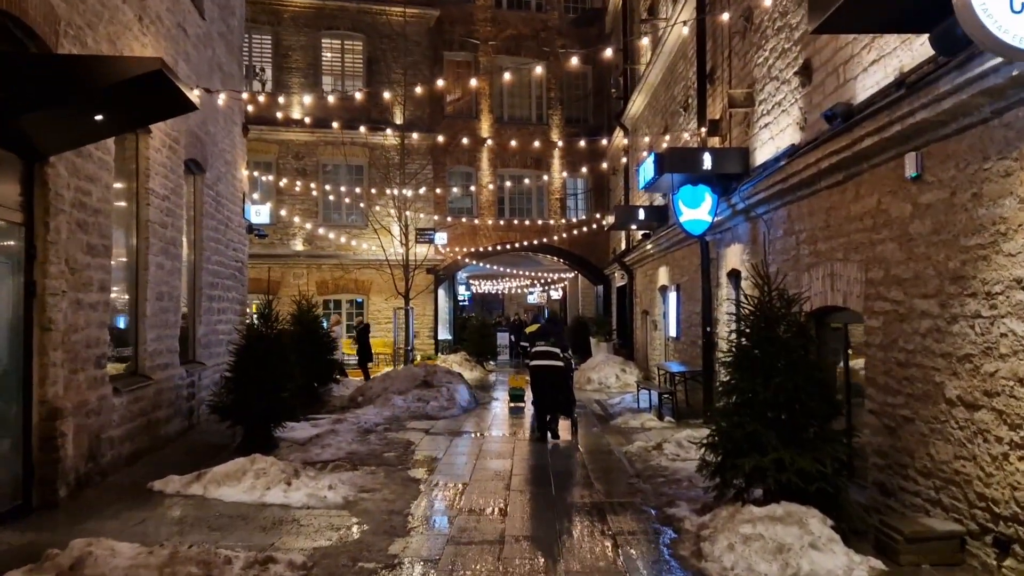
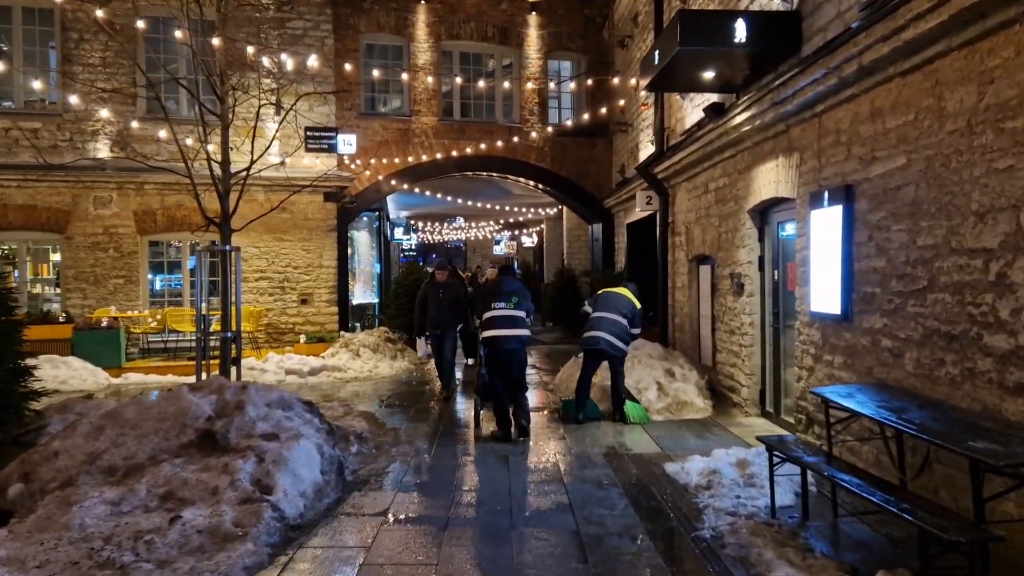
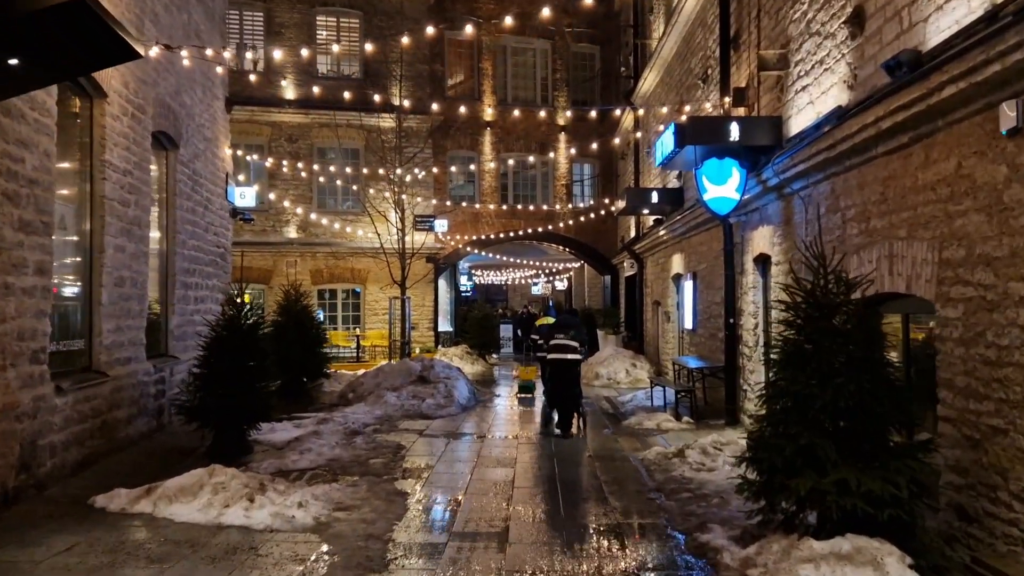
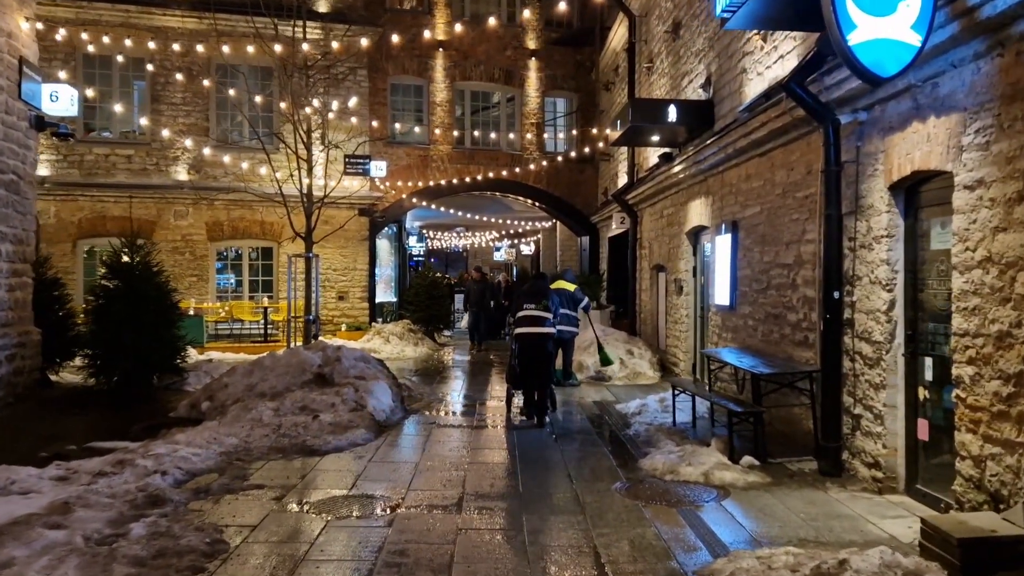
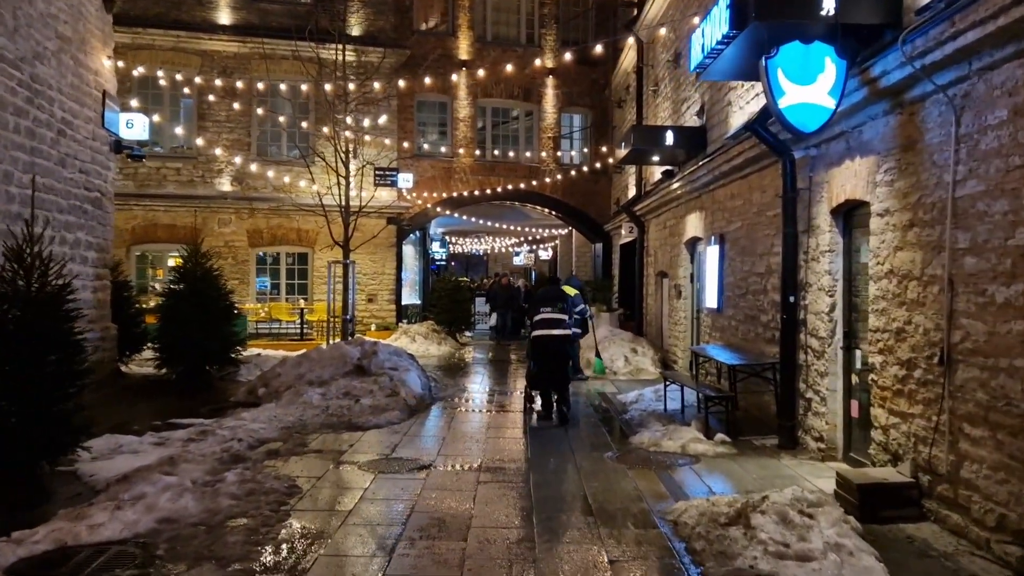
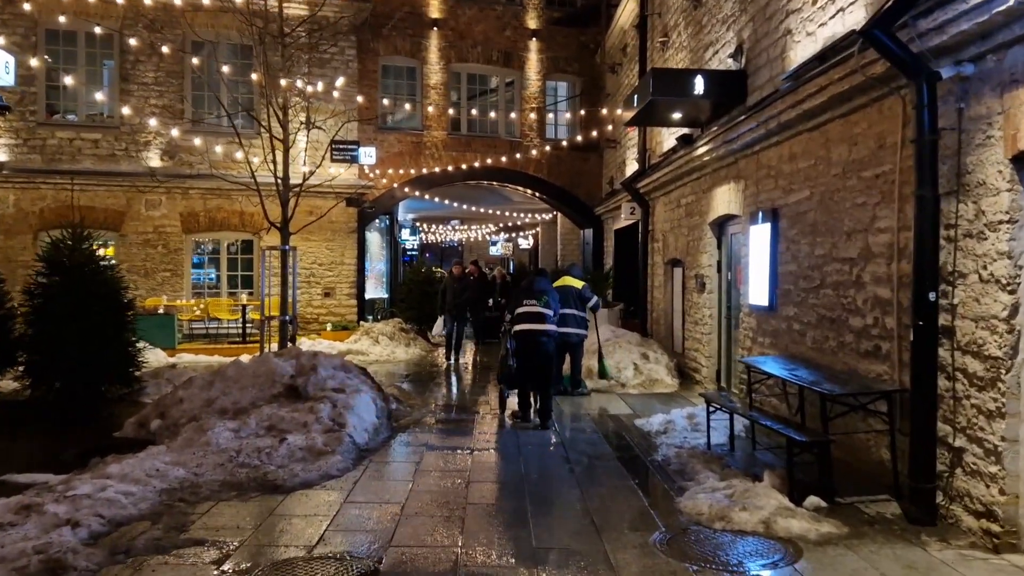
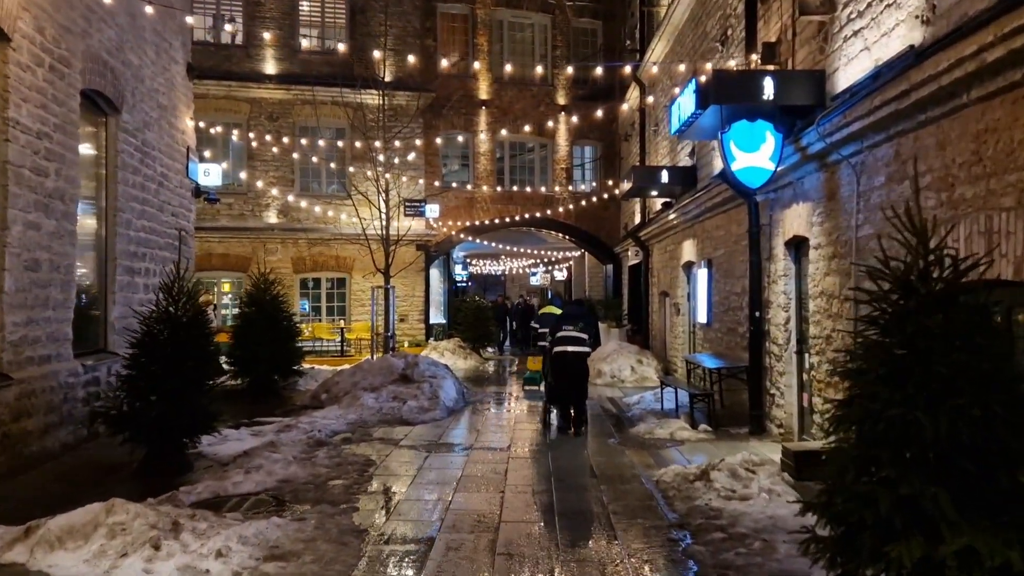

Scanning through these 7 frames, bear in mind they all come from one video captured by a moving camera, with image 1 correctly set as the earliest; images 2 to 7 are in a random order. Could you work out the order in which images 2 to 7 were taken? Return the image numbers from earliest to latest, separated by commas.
3, 7, 5, 4, 6, 2
